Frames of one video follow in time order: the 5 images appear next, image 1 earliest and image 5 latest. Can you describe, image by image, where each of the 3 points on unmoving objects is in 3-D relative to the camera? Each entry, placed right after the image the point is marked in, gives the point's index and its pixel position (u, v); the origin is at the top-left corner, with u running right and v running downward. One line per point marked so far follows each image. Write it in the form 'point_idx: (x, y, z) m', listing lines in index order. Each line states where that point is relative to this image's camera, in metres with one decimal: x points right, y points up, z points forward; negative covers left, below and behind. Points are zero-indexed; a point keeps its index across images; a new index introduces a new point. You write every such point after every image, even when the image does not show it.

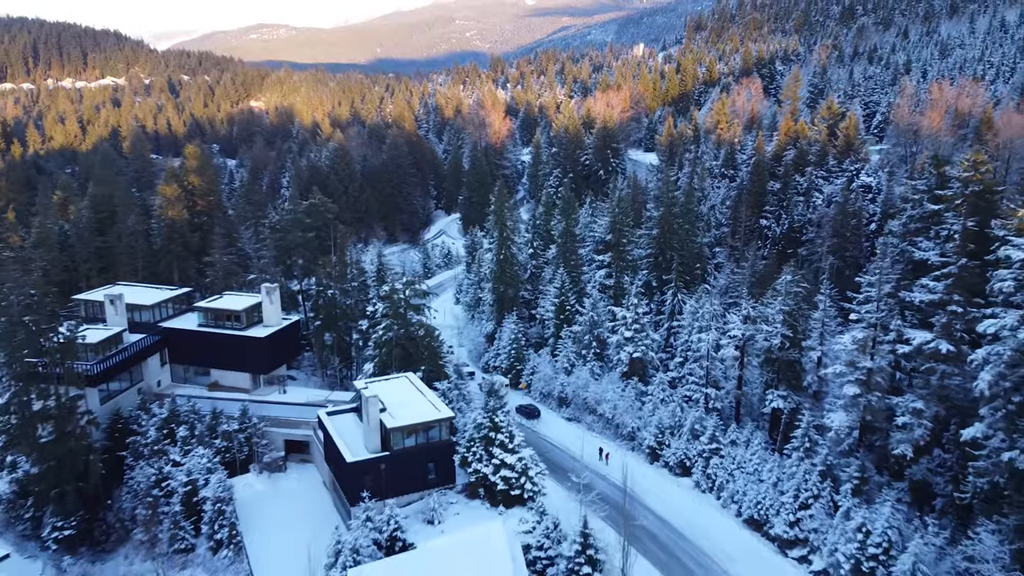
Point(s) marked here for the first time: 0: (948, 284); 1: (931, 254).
0: (+10.0, +0.1, +18.5) m
1: (+10.3, +0.9, +19.9) m
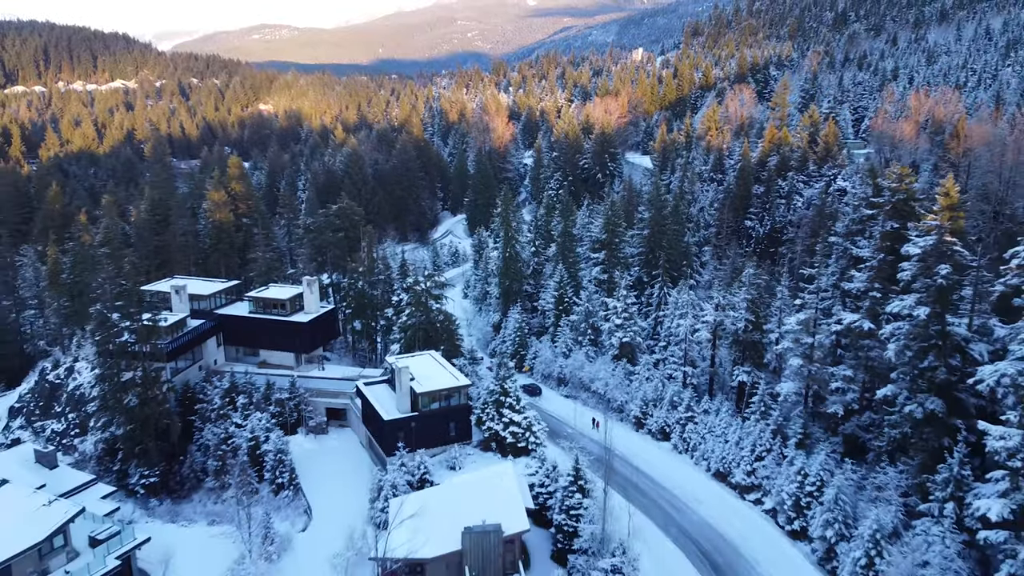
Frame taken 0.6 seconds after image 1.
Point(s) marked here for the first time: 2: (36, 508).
0: (+10.2, +0.4, +22.9) m
1: (+10.5, +1.1, +24.3) m
2: (-11.3, -5.2, +19.1) m
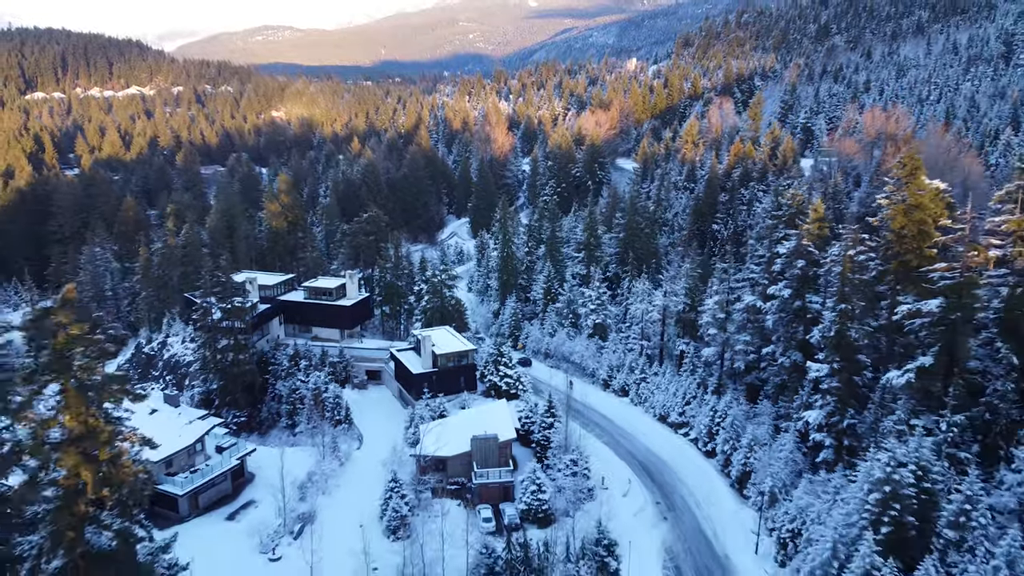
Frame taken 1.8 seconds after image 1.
0: (+9.9, +0.8, +31.8) m
1: (+10.3, +1.6, +33.2) m
2: (-11.5, -4.8, +28.1) m
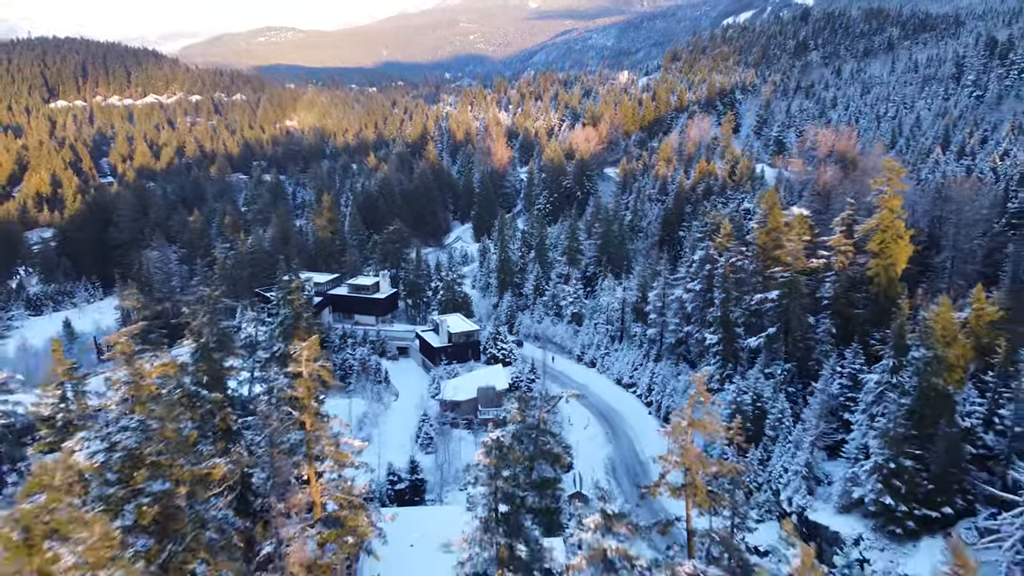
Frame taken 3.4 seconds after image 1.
0: (+9.6, +1.0, +43.8) m
1: (+10.0, +1.8, +45.2) m
2: (-11.8, -4.6, +40.1) m
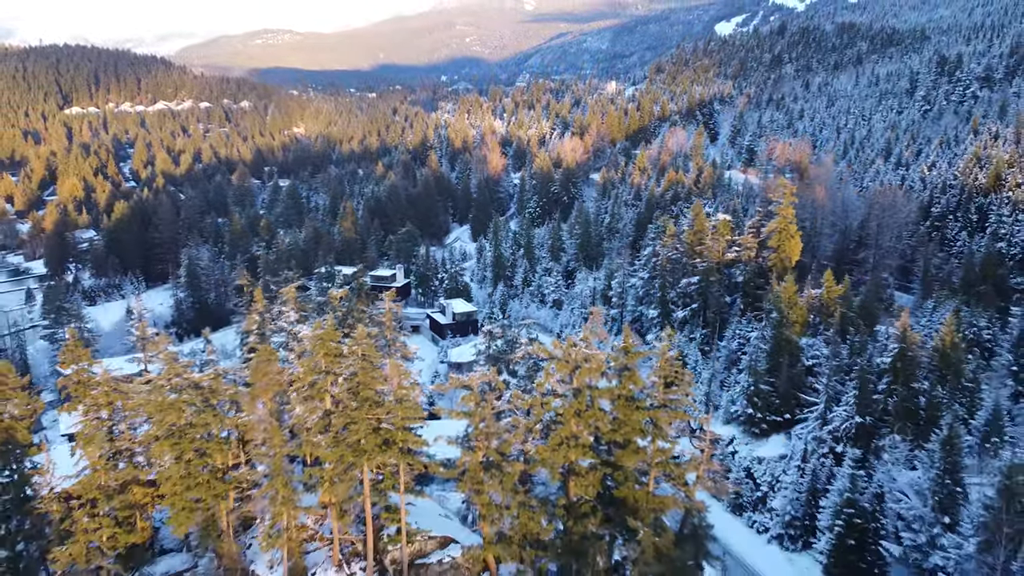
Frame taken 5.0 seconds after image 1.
0: (+9.0, +1.7, +55.7) m
1: (+9.3, +2.5, +57.1) m
2: (-12.4, -3.8, +51.9) m
